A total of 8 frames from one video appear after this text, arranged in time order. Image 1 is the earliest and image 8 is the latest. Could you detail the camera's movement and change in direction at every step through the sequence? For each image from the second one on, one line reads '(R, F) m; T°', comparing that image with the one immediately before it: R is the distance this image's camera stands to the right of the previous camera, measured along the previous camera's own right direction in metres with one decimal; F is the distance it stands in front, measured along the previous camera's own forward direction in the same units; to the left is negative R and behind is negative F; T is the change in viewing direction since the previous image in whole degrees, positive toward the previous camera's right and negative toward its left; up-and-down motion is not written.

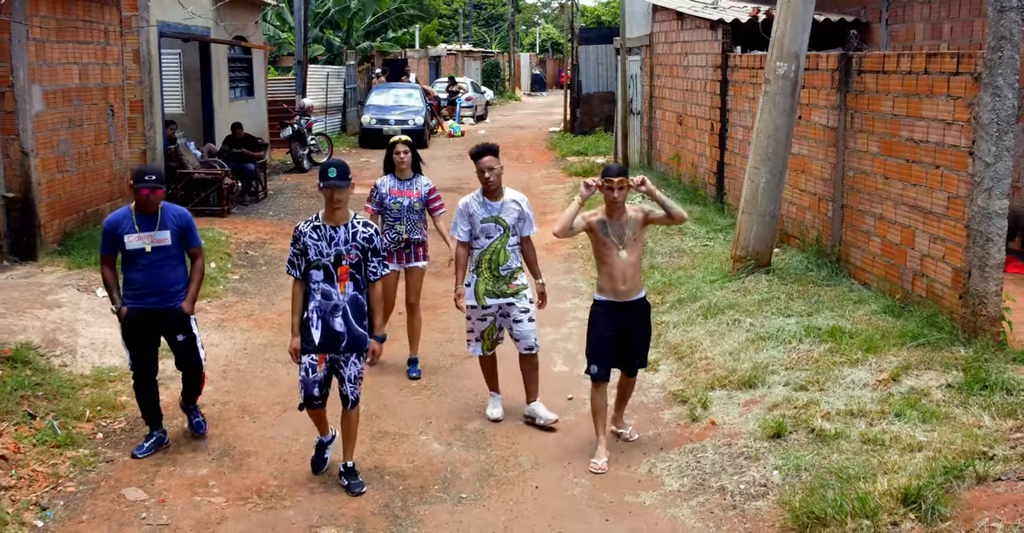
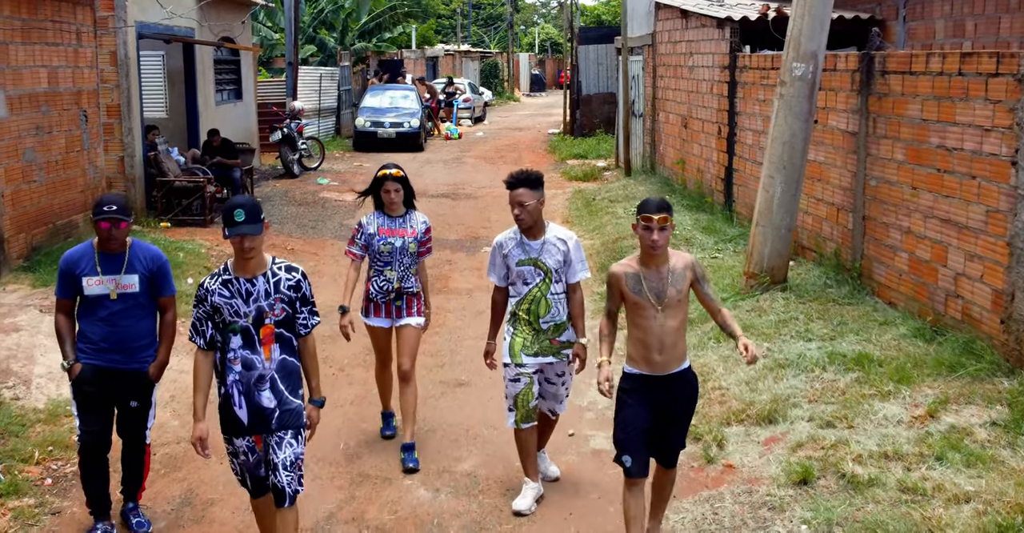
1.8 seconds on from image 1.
(0.0, +0.6) m; 0°
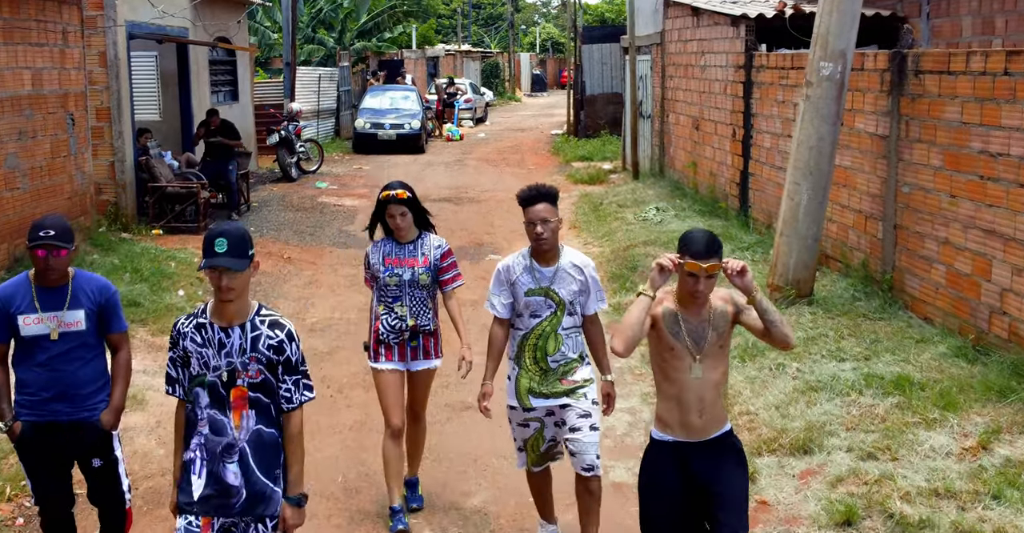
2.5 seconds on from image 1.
(-0.1, +0.4) m; 0°
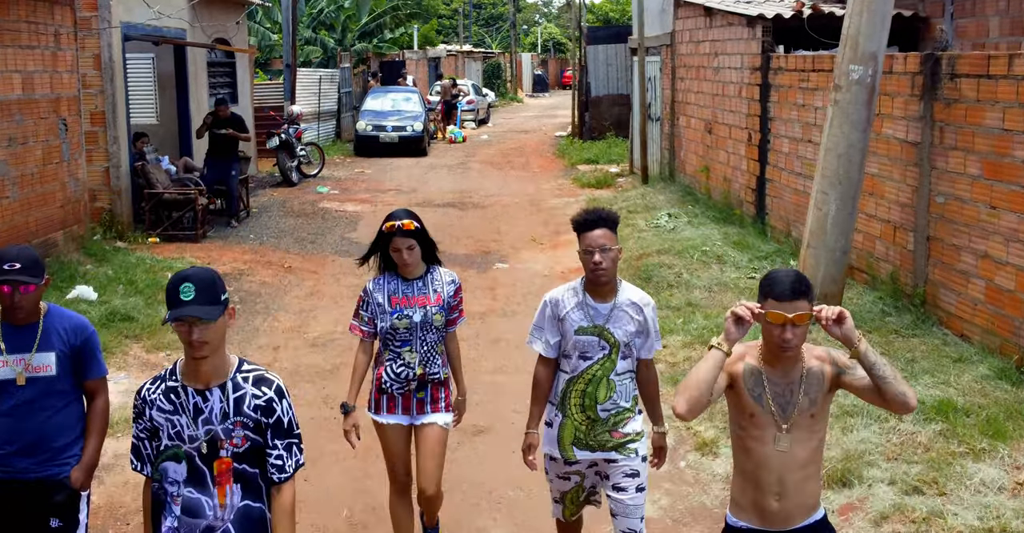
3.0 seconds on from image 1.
(-0.1, +0.3) m; 0°
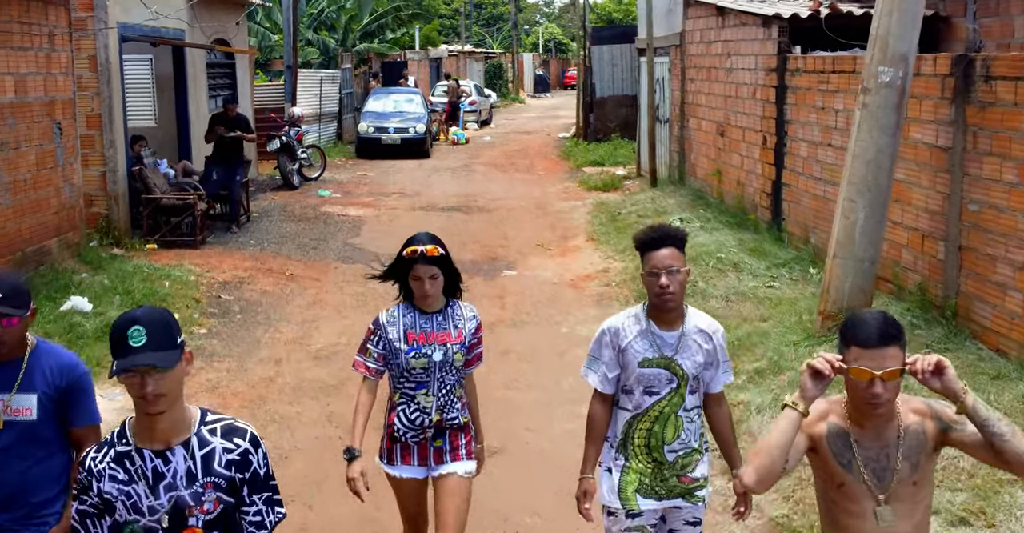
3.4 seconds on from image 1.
(-0.1, +0.3) m; 0°
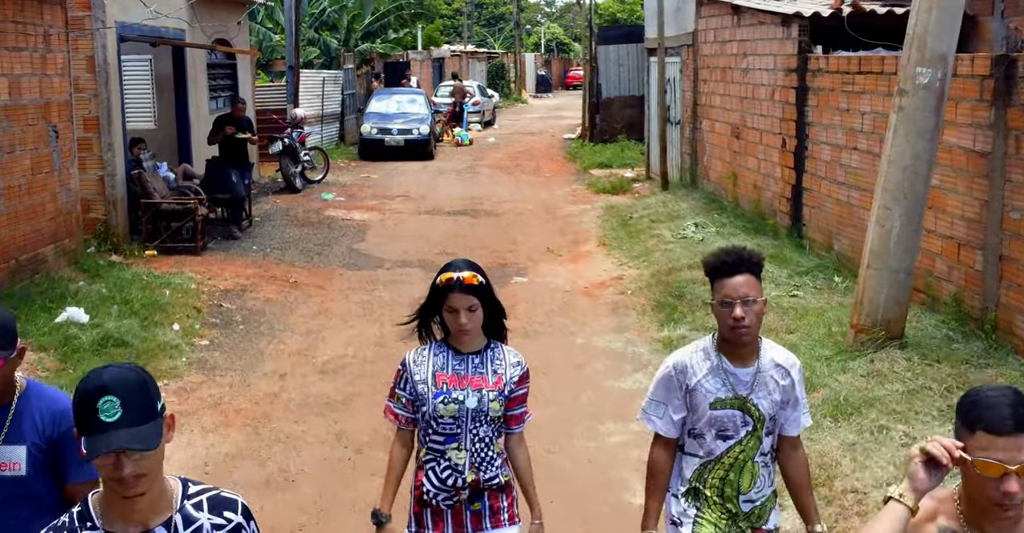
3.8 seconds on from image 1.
(-0.1, +0.3) m; 0°
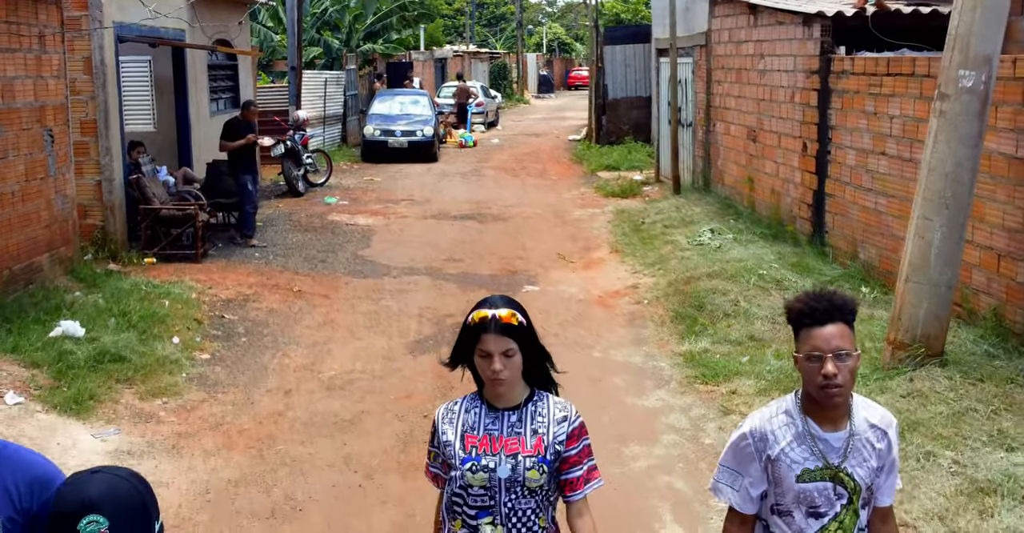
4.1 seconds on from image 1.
(-0.1, +0.3) m; 0°
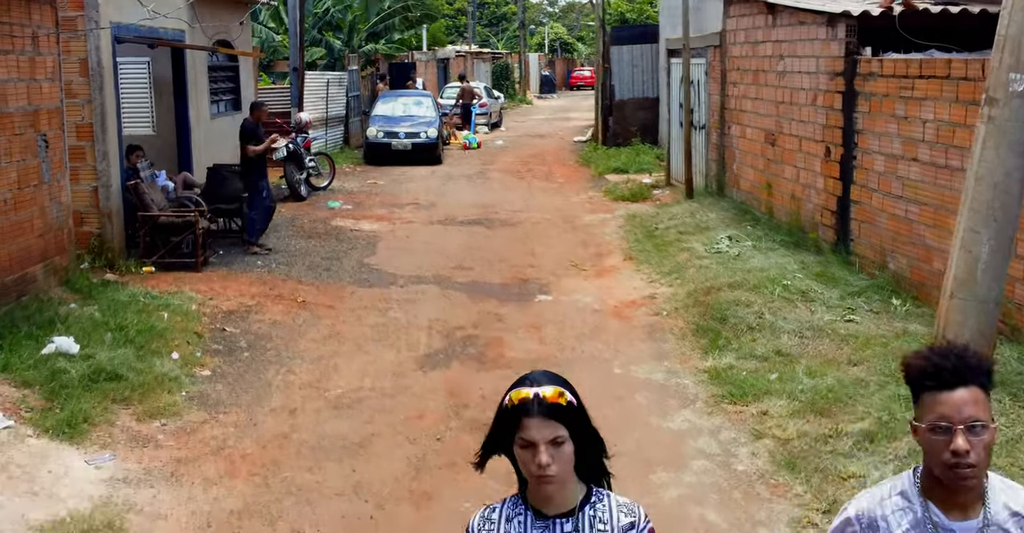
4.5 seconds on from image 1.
(-0.1, +0.3) m; 0°
